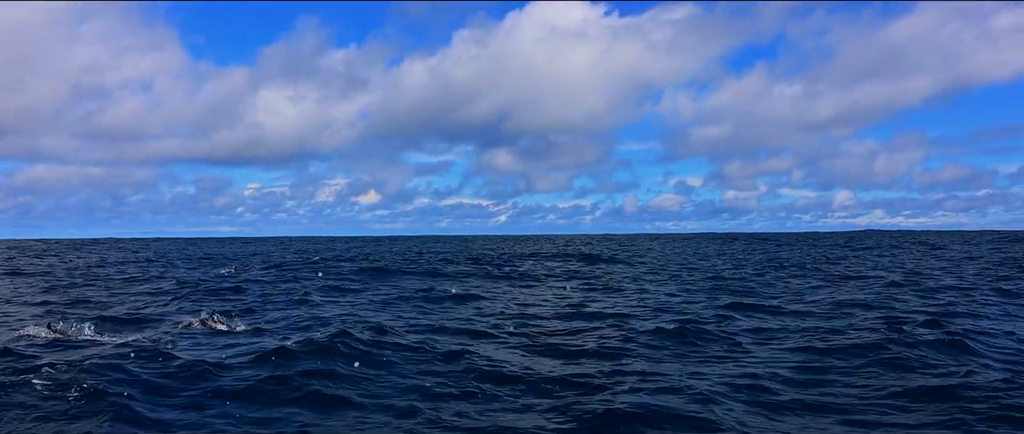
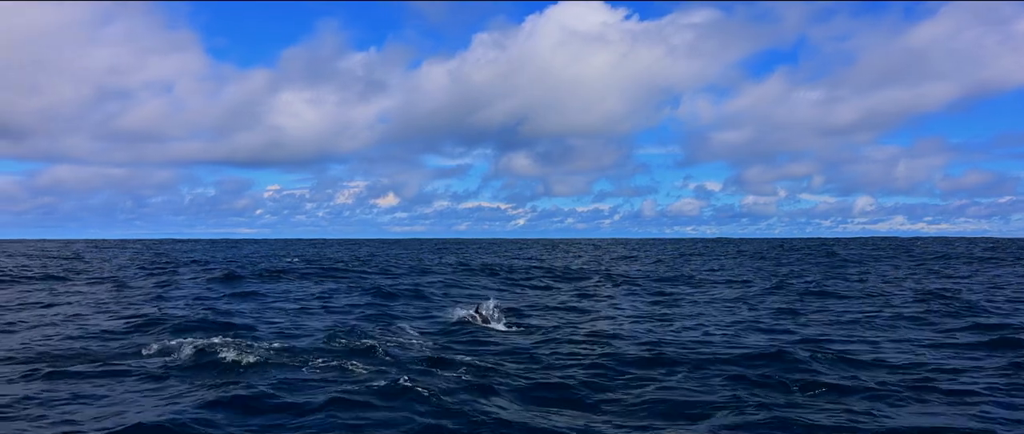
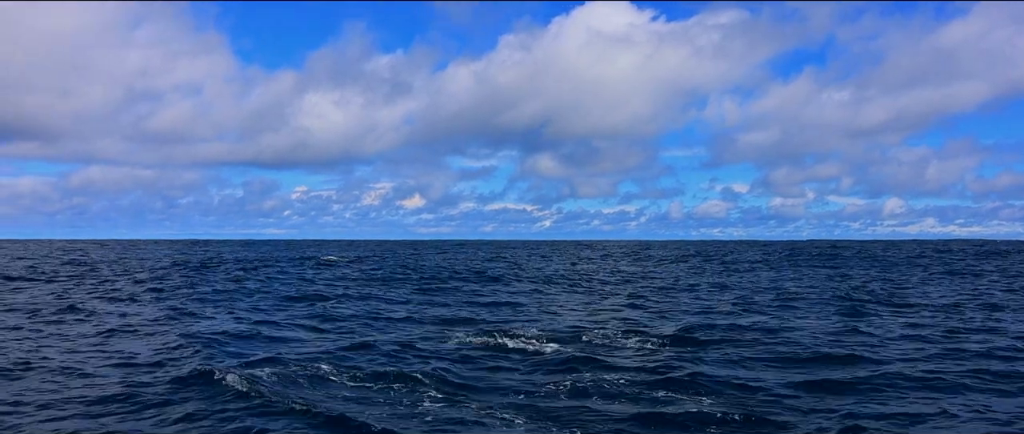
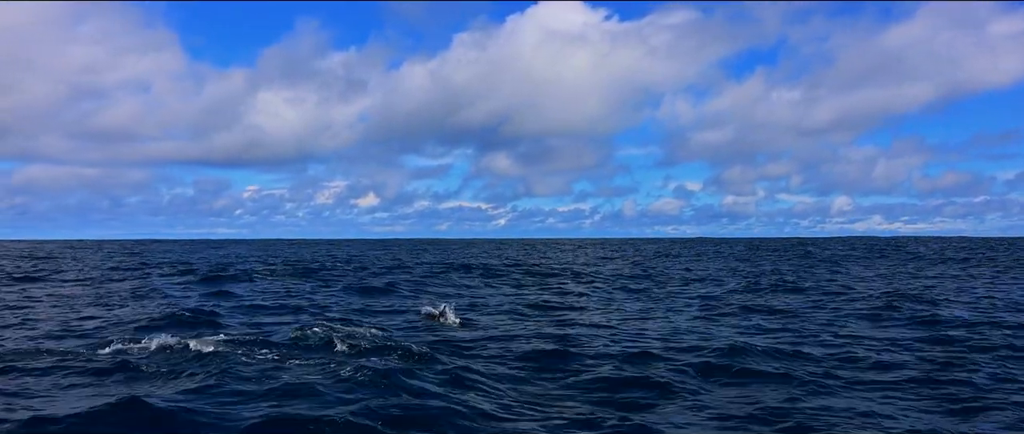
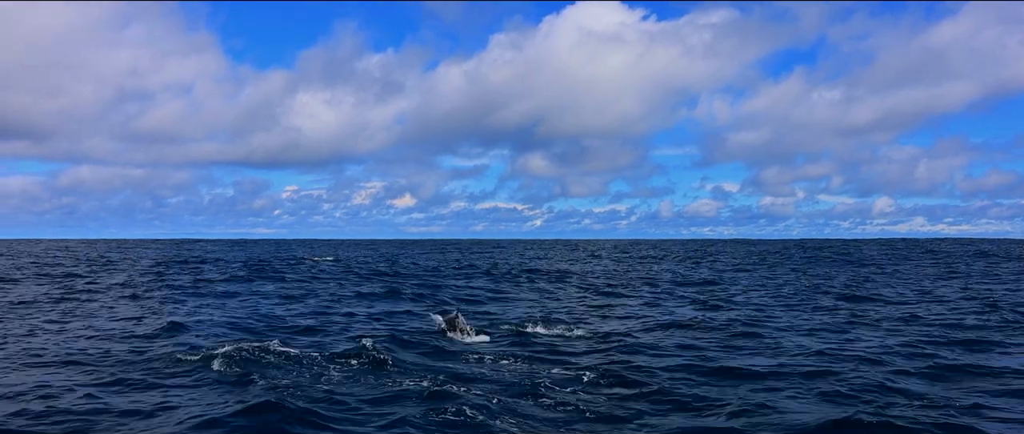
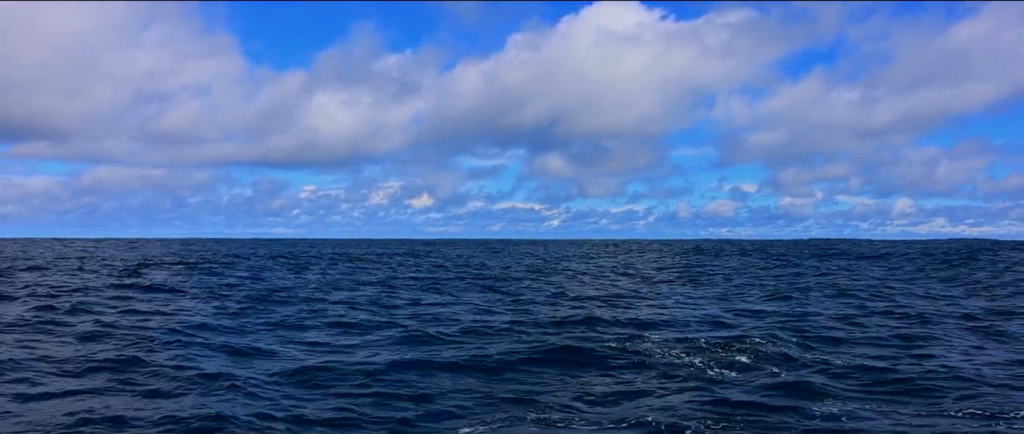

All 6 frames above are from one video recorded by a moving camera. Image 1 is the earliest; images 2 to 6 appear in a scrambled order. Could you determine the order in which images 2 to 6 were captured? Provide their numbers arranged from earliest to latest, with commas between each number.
4, 2, 5, 3, 6
